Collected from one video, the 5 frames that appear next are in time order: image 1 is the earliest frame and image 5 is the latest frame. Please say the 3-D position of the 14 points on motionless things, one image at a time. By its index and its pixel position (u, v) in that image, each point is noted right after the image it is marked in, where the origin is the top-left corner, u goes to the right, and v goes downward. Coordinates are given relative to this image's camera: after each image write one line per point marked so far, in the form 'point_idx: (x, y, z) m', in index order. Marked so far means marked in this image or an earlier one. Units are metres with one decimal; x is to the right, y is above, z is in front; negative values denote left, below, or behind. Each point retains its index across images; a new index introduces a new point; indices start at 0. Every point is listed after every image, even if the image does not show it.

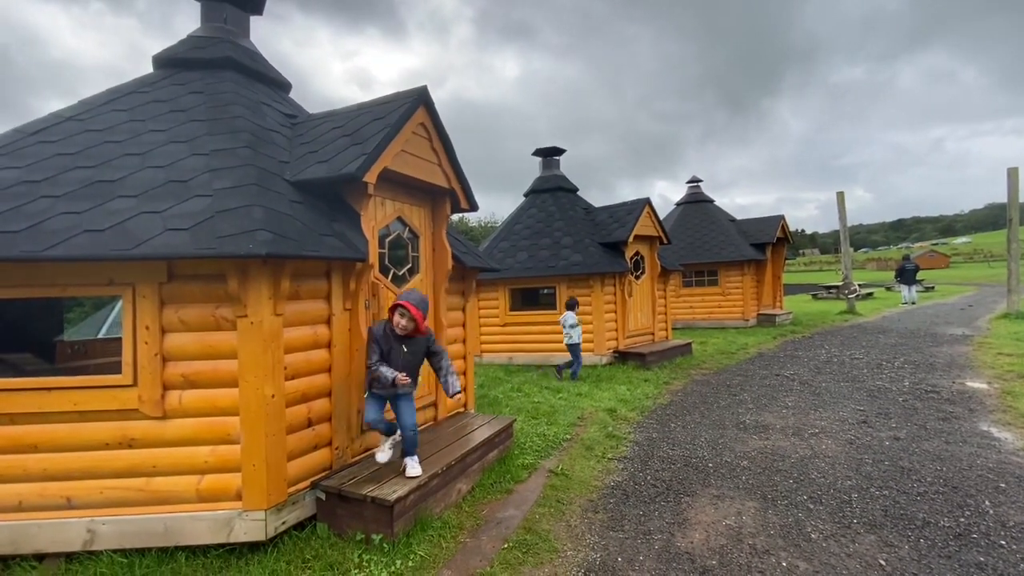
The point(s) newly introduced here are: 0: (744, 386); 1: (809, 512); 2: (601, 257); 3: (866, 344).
0: (+4.2, -1.8, +8.7) m
1: (+2.6, -1.9, +4.1) m
2: (+2.0, +0.7, +10.5) m
3: (+9.4, -1.5, +12.7) m
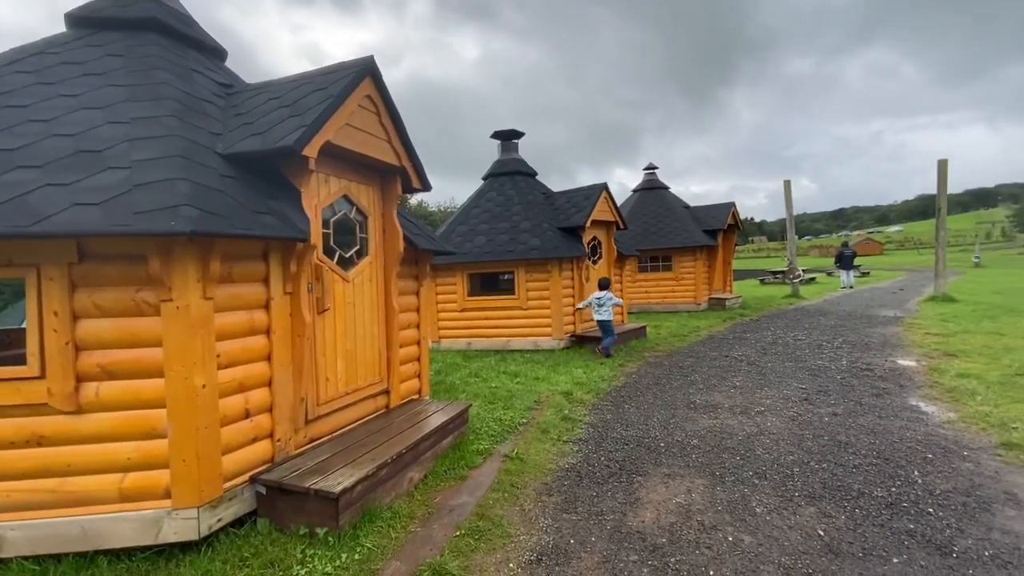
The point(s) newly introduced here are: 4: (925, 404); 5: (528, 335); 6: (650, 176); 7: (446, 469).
0: (+3.5, -1.5, +9.0) m
1: (+2.2, -1.8, +4.3) m
2: (+1.0, +1.0, +10.5) m
3: (+8.3, -1.1, +13.3) m
4: (+5.7, -1.6, +6.5) m
5: (+0.4, -1.1, +10.6) m
6: (+5.6, +4.5, +19.4) m
7: (-0.6, -1.8, +4.6) m
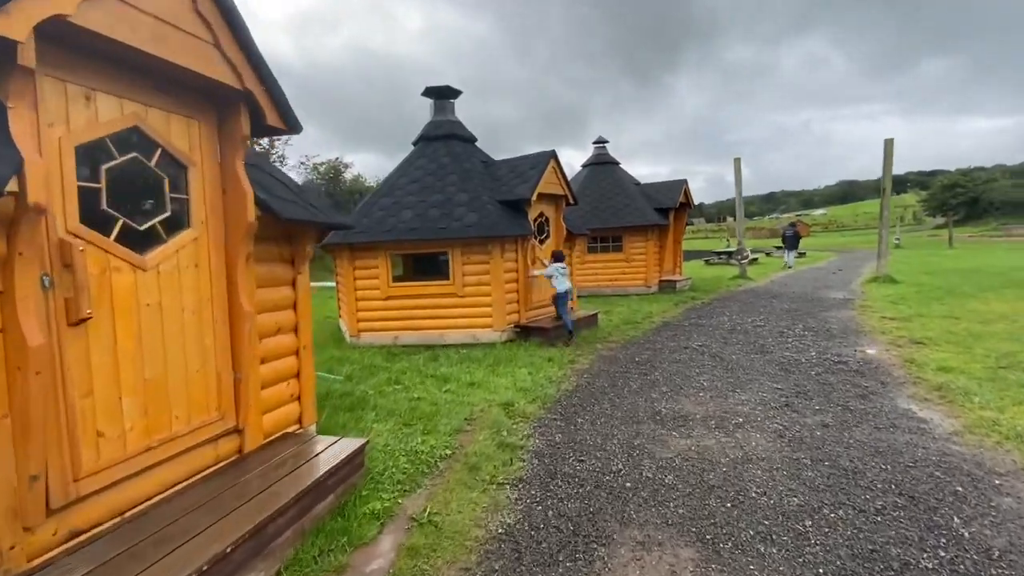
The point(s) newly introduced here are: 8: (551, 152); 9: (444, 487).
0: (+2.4, -1.2, +7.8) m
1: (+1.6, -1.7, +3.0) m
2: (-0.2, +1.3, +8.9) m
3: (+6.7, -0.6, +12.6) m
4: (+4.8, -1.4, +5.6) m
5: (-0.9, -0.8, +9.1) m
6: (+3.3, +5.3, +18.1) m
7: (-1.3, -1.7, +3.1) m
8: (+0.8, +2.8, +9.7) m
9: (-0.6, -1.6, +4.0) m
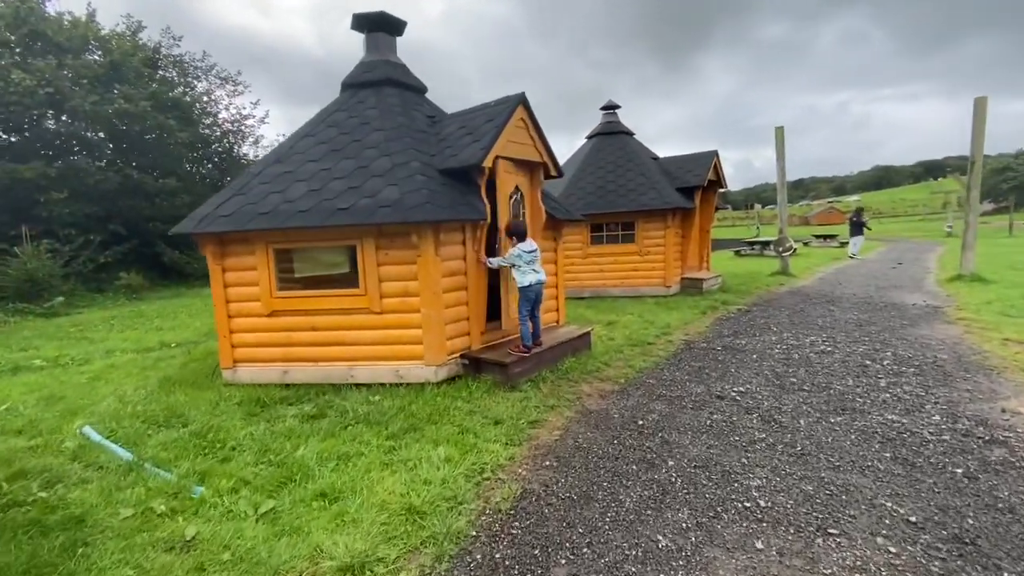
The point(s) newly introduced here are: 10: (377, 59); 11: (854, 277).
0: (+1.6, -1.4, +4.7) m
1: (+0.6, -2.0, -0.1) m
2: (-1.0, +1.2, +5.8) m
3: (+6.1, -0.7, +9.3) m
4: (+3.9, -1.7, +2.4) m
5: (-1.6, -0.9, +6.1) m
6: (+3.0, +5.3, +14.8) m
7: (-2.3, -2.0, +0.1) m
8: (+0.1, +2.6, +6.5) m
9: (-1.5, -1.9, +1.0) m
10: (-2.3, +3.8, +8.0) m
11: (+11.5, +0.4, +16.0) m
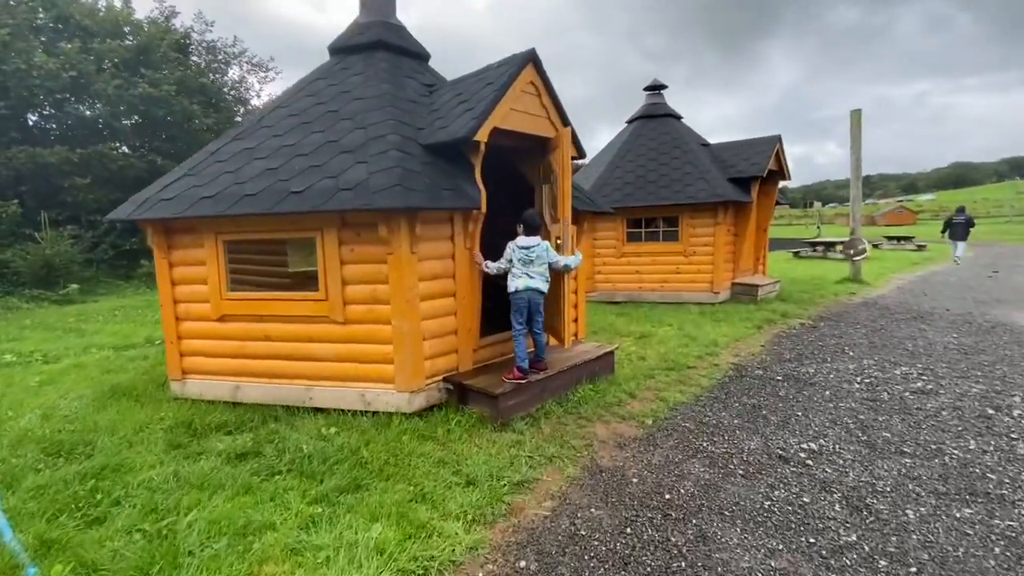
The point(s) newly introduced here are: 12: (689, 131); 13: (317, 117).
0: (+1.4, -1.6, +3.2) m
1: (-0.1, -2.2, -1.4) m
2: (-1.0, +1.1, +4.6) m
3: (+6.3, -0.9, +7.4) m
4: (+3.5, -1.9, +0.8) m
5: (-1.7, -0.9, +4.9) m
6: (+3.9, +5.2, +13.1) m
7: (-2.9, -2.1, -0.9) m
8: (+0.2, +2.5, +5.2) m
9: (-2.1, -2.0, -0.1) m
10: (-2.0, +3.8, +6.8) m
11: (+12.3, 0.0, +13.6) m
12: (+4.7, +4.1, +12.5) m
13: (-2.3, +2.0, +5.5) m
